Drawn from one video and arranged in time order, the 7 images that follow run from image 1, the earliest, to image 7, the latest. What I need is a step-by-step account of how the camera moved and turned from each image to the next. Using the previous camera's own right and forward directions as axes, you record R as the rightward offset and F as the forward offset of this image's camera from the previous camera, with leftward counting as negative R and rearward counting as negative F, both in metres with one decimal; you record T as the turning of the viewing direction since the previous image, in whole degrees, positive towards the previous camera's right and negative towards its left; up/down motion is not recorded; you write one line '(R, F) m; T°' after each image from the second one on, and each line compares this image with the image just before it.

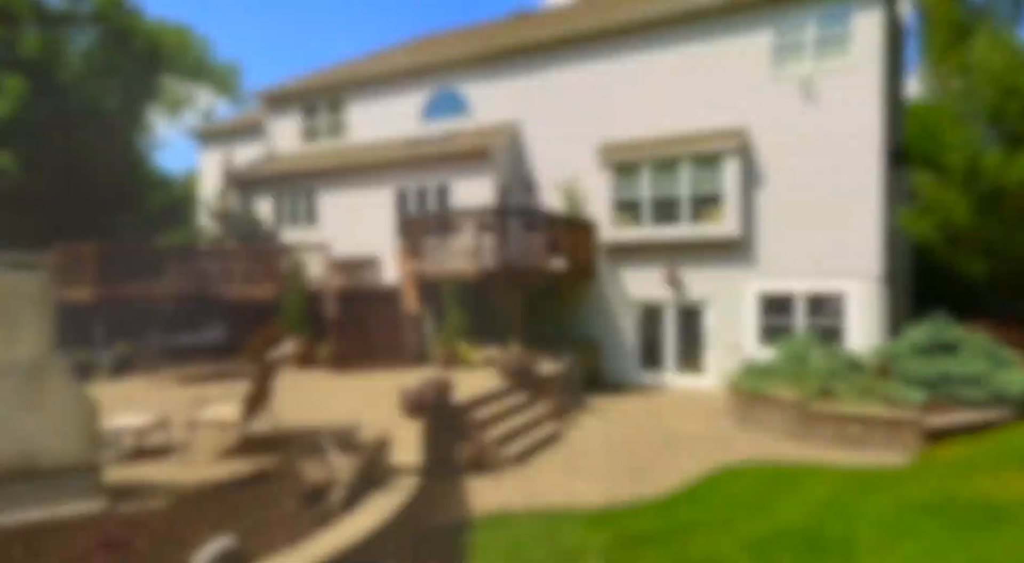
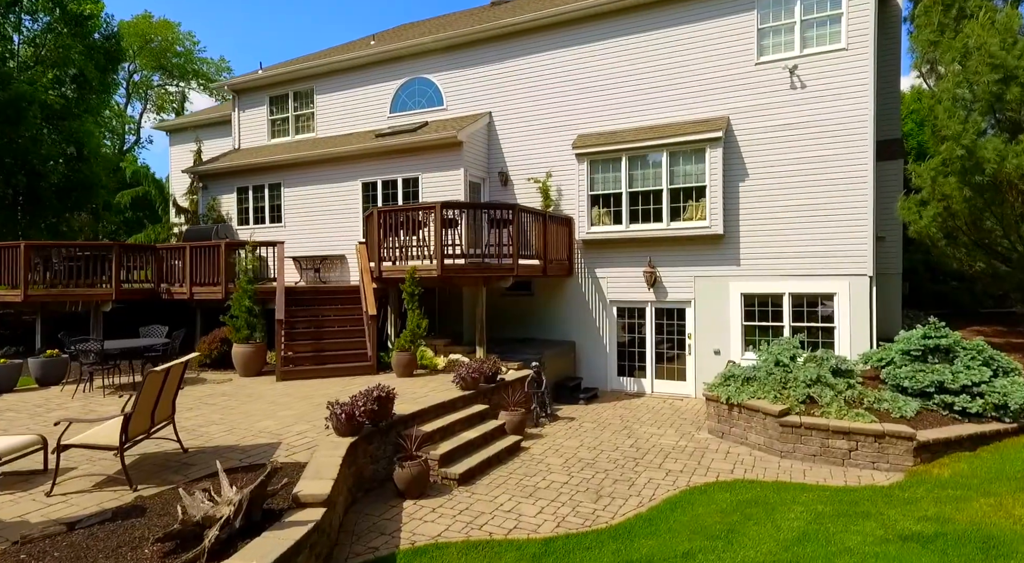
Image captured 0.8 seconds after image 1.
(+0.6, +0.8) m; 0°
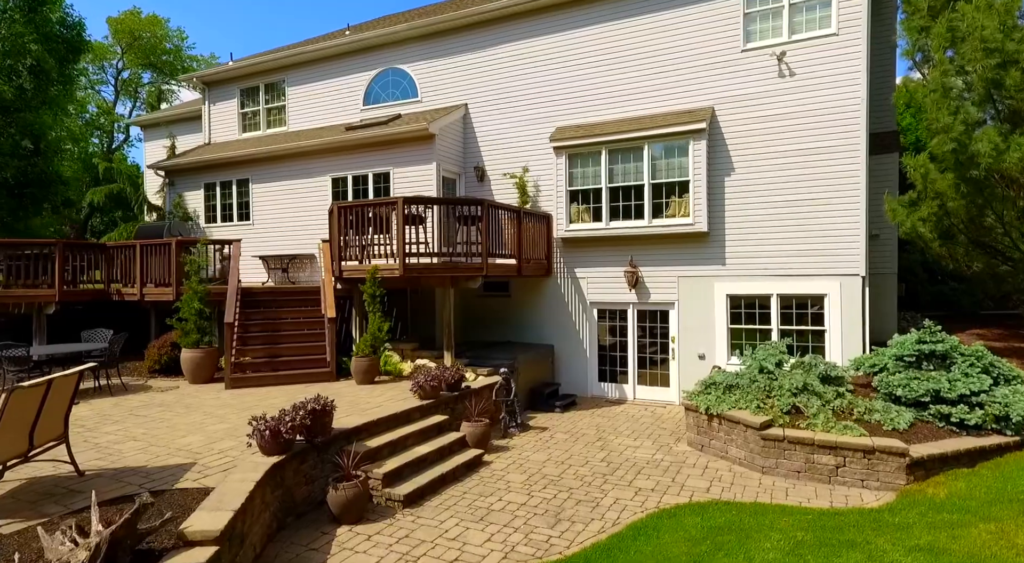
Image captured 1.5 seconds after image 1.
(+0.5, +0.7) m; 0°
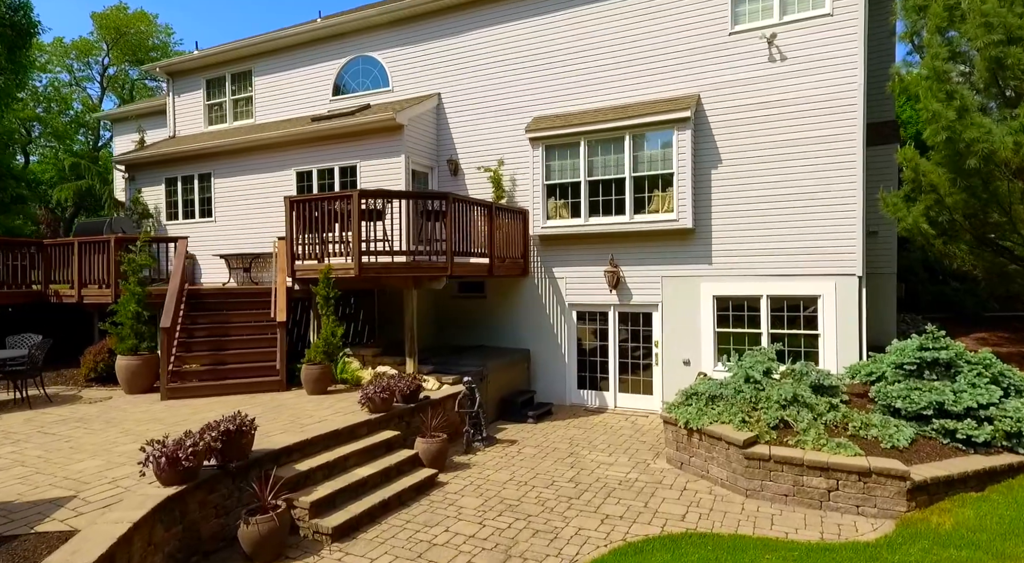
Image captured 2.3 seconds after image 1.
(+0.5, +0.8) m; 0°
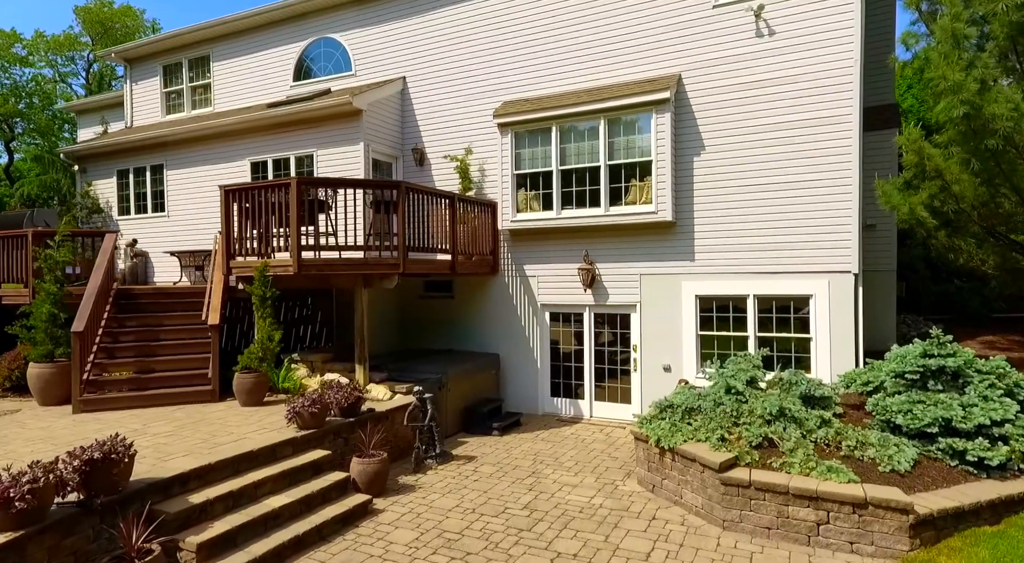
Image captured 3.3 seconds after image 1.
(+0.6, +1.0) m; 0°
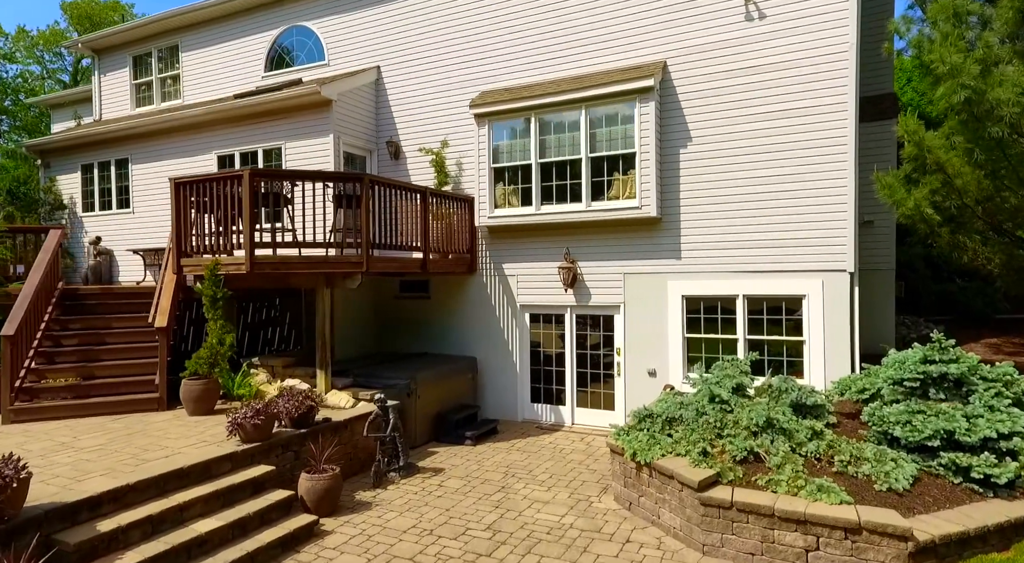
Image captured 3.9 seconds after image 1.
(+0.3, +0.6) m; 0°
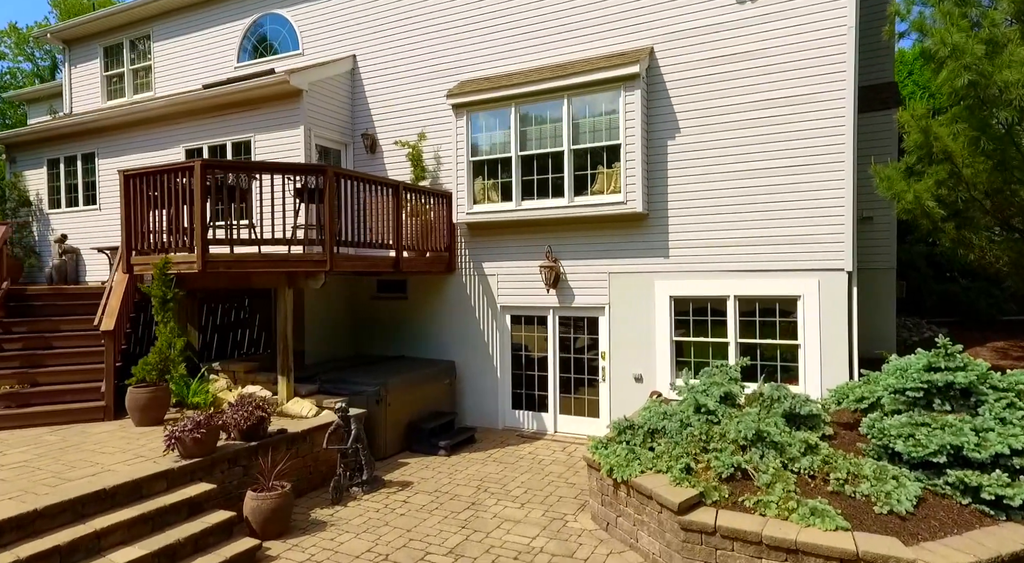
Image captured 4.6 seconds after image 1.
(+0.3, +0.6) m; 0°
